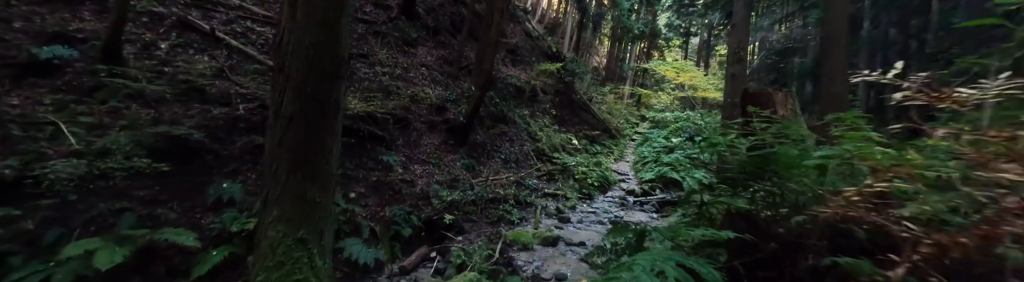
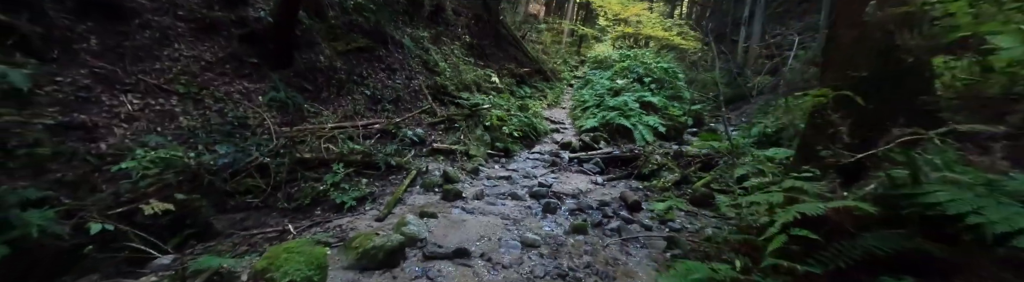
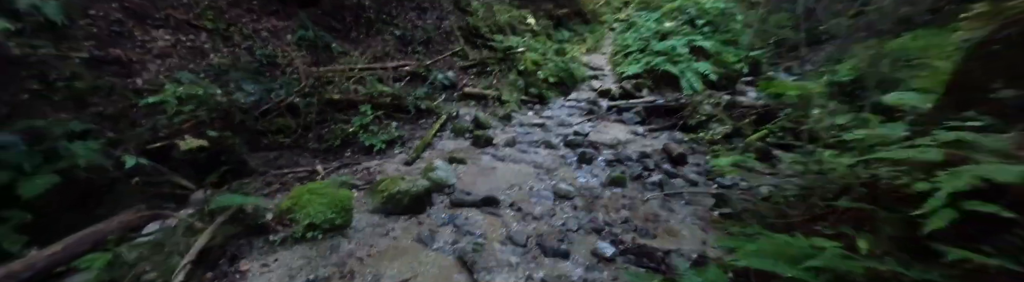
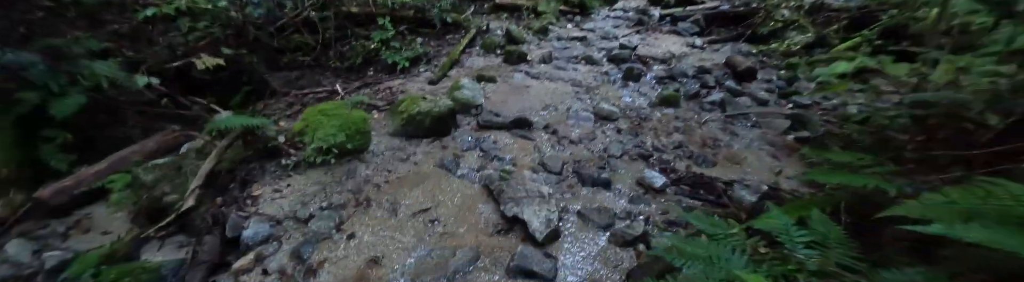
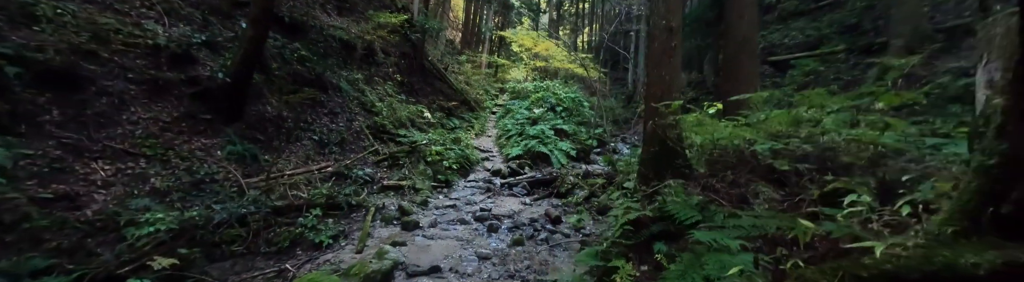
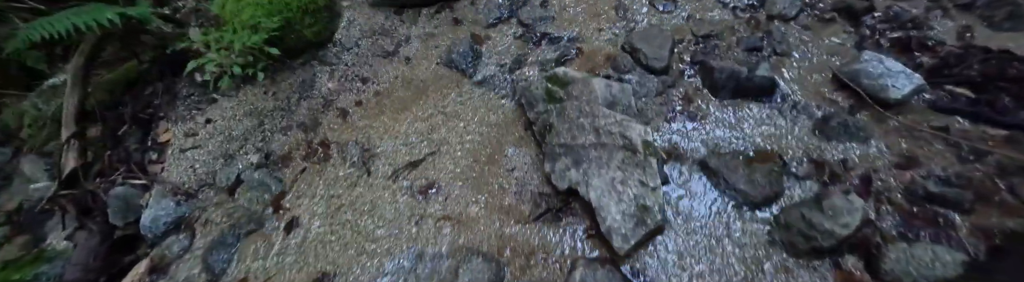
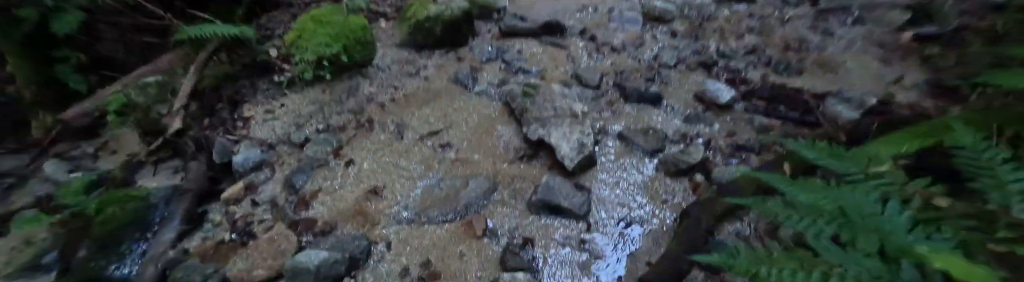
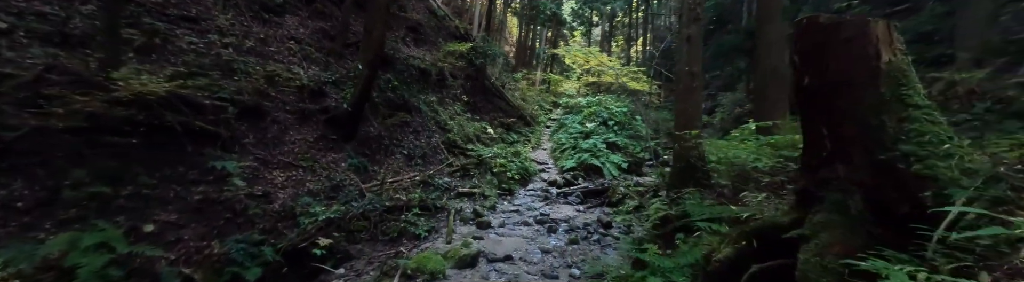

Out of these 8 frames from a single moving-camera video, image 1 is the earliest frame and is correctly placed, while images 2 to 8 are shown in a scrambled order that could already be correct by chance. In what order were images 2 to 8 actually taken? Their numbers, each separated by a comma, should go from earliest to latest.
8, 5, 2, 3, 4, 7, 6
